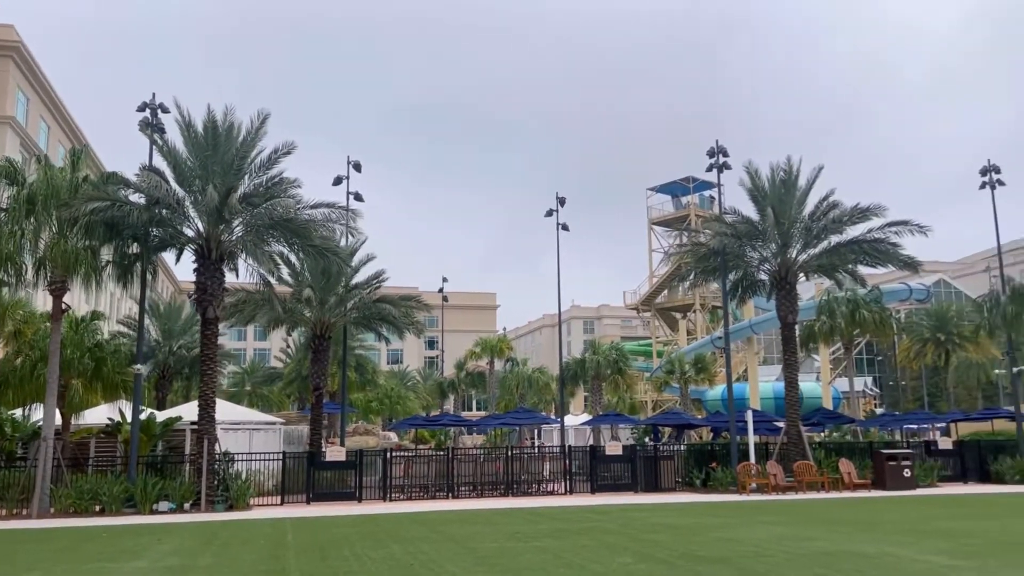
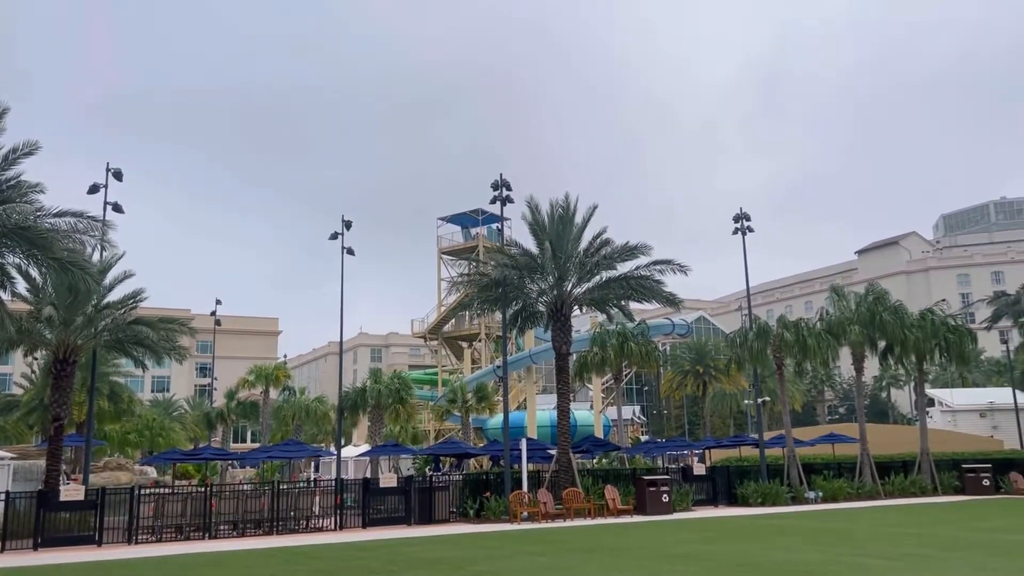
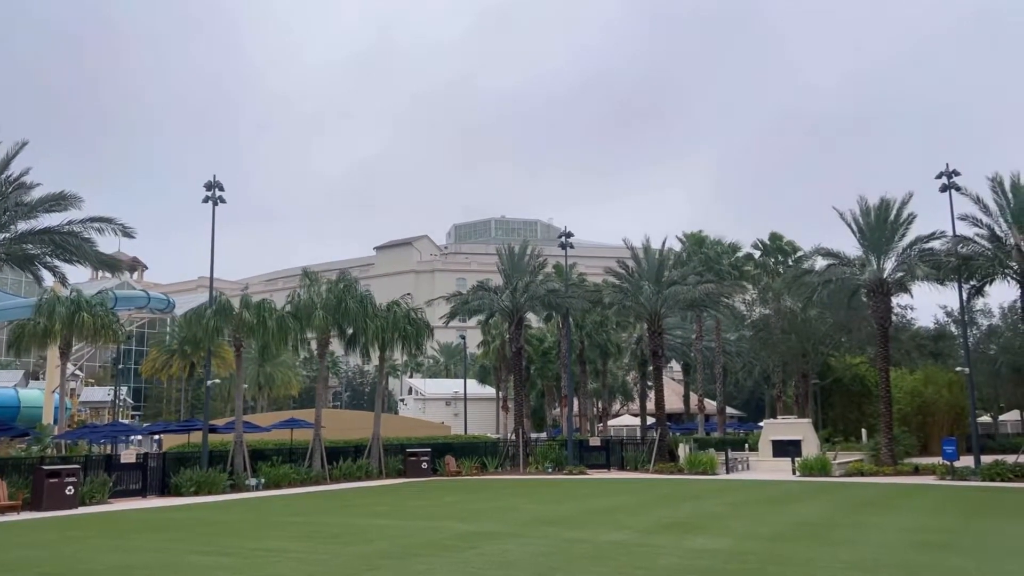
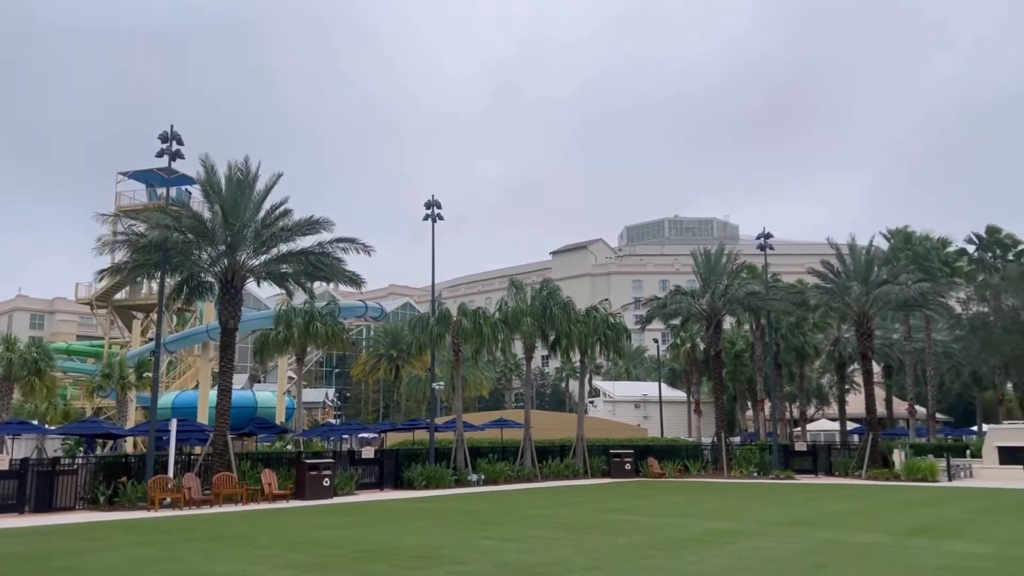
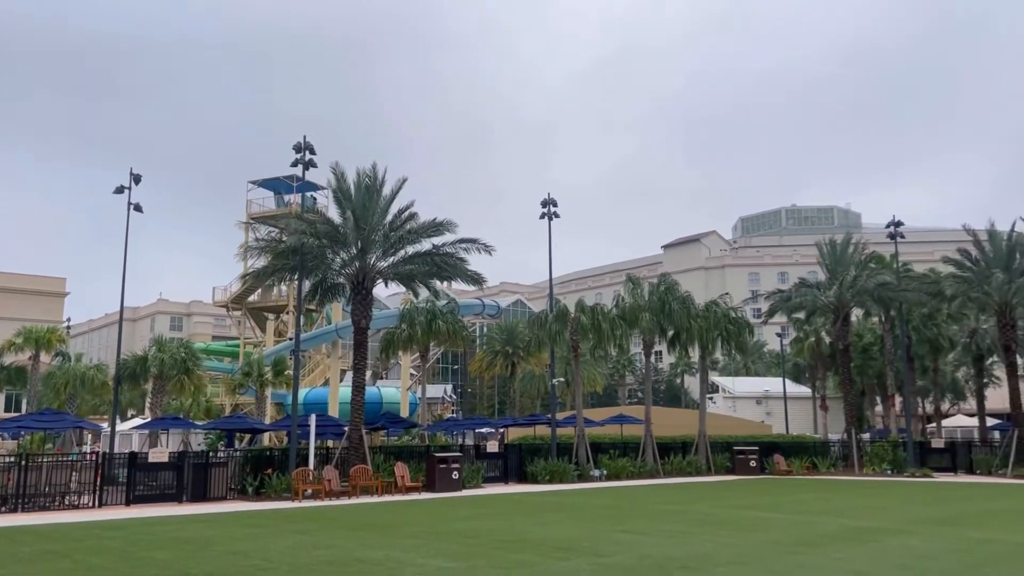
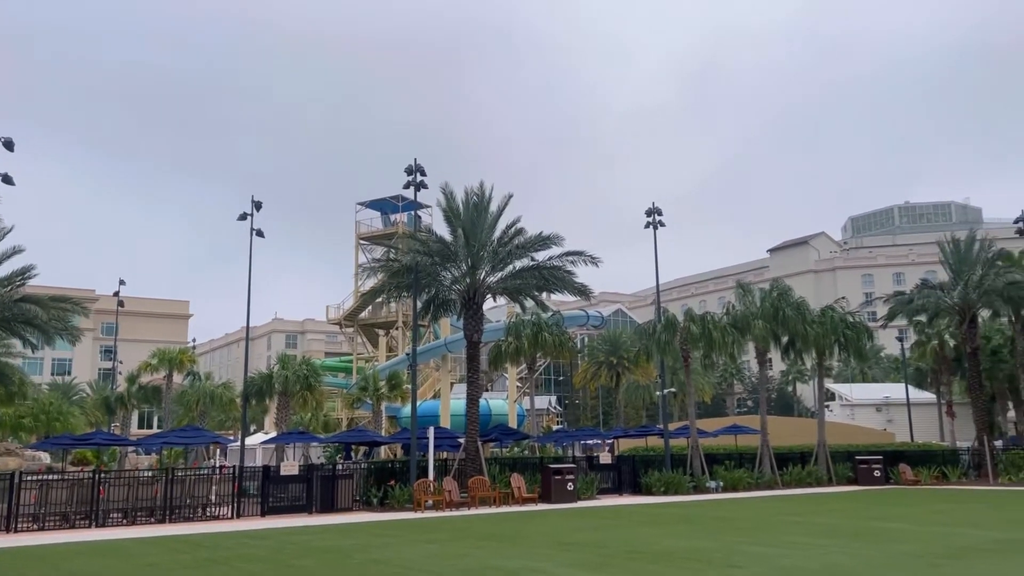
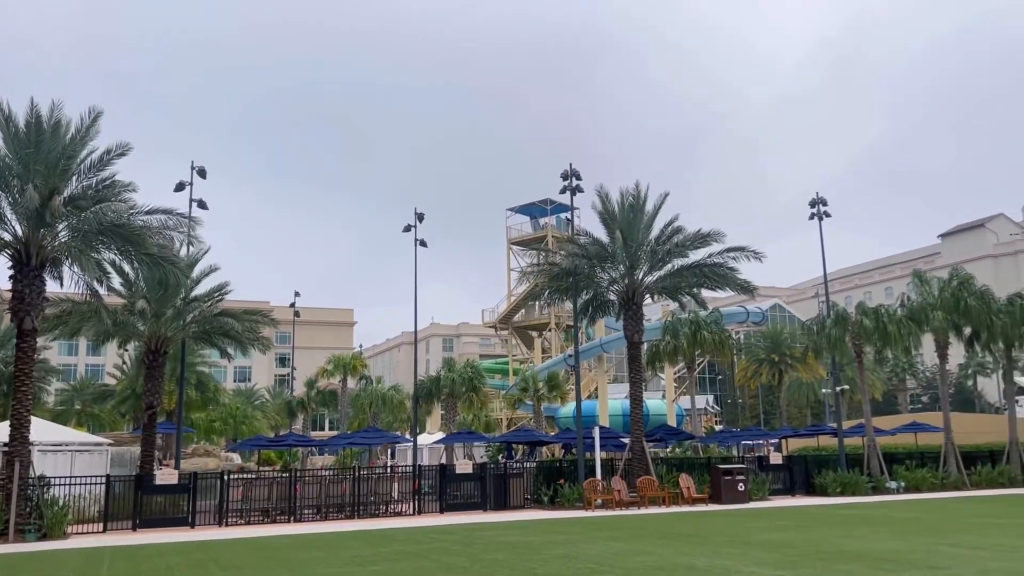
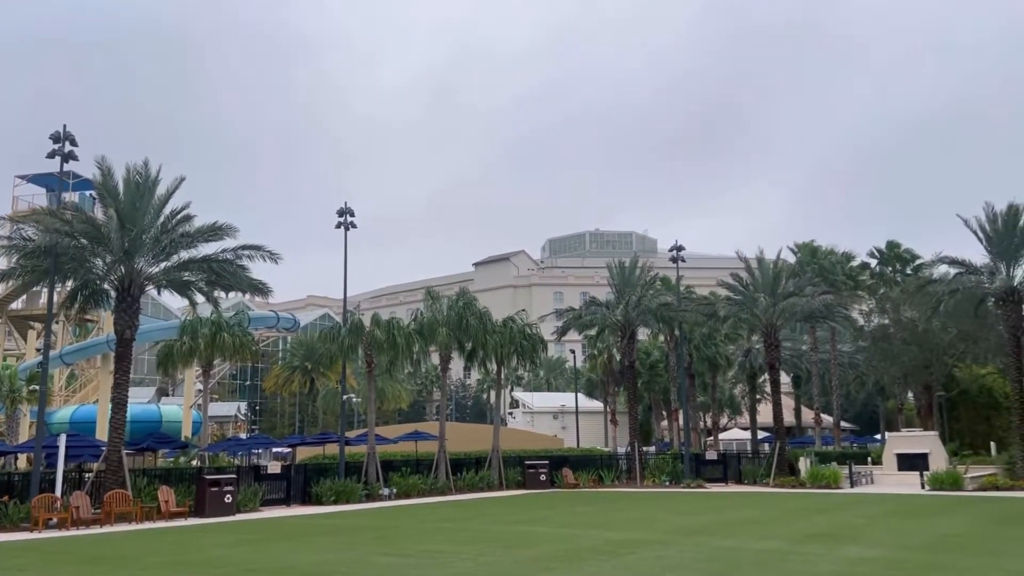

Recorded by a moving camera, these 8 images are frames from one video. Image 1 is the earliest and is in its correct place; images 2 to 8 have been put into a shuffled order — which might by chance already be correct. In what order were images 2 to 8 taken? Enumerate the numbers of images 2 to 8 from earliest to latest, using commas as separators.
7, 2, 6, 5, 4, 8, 3
